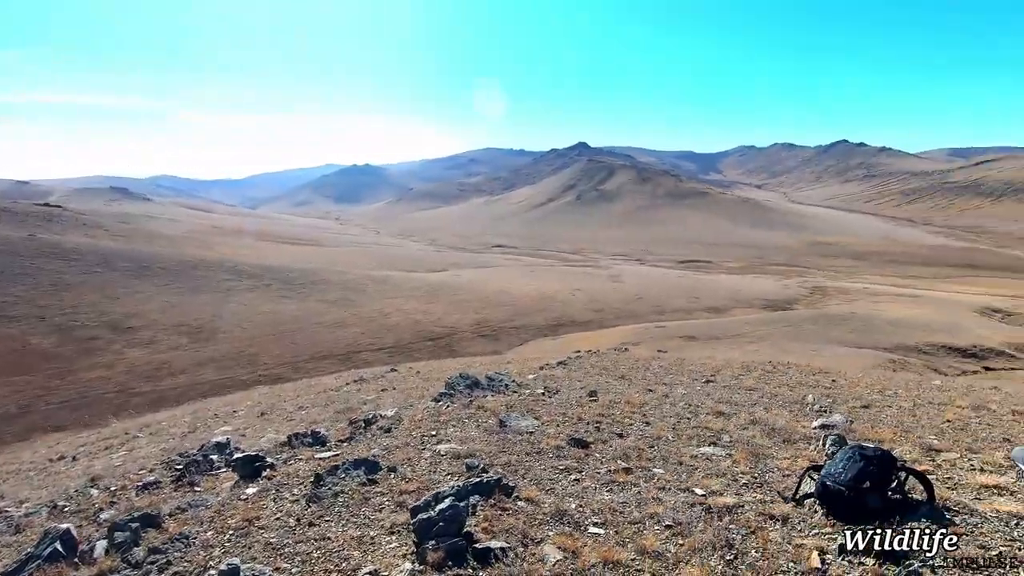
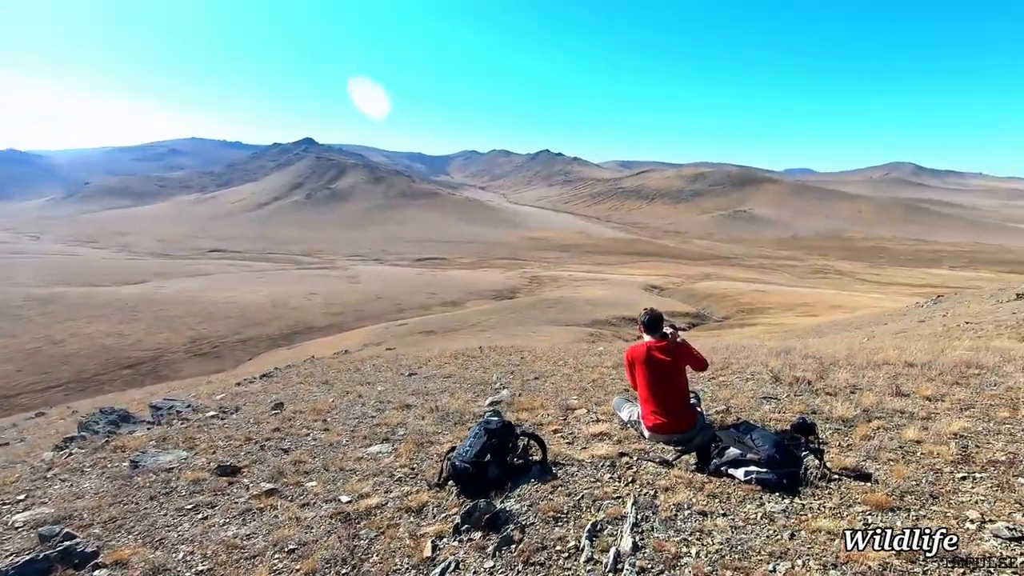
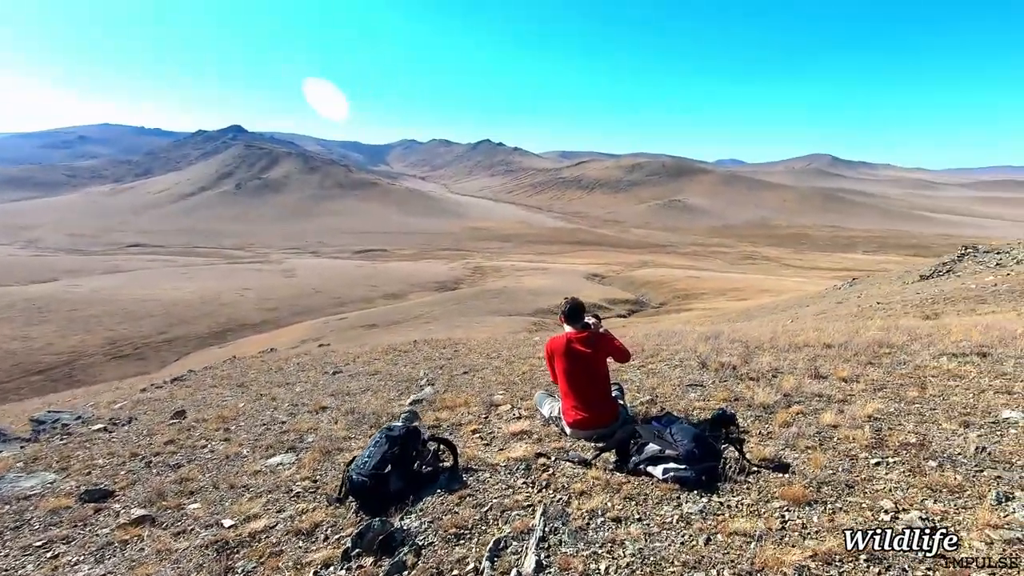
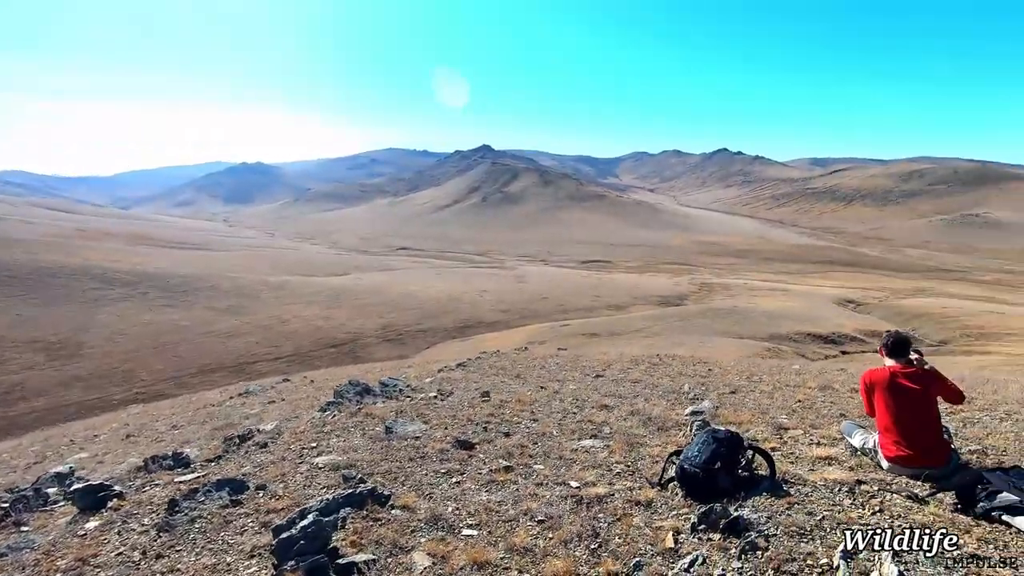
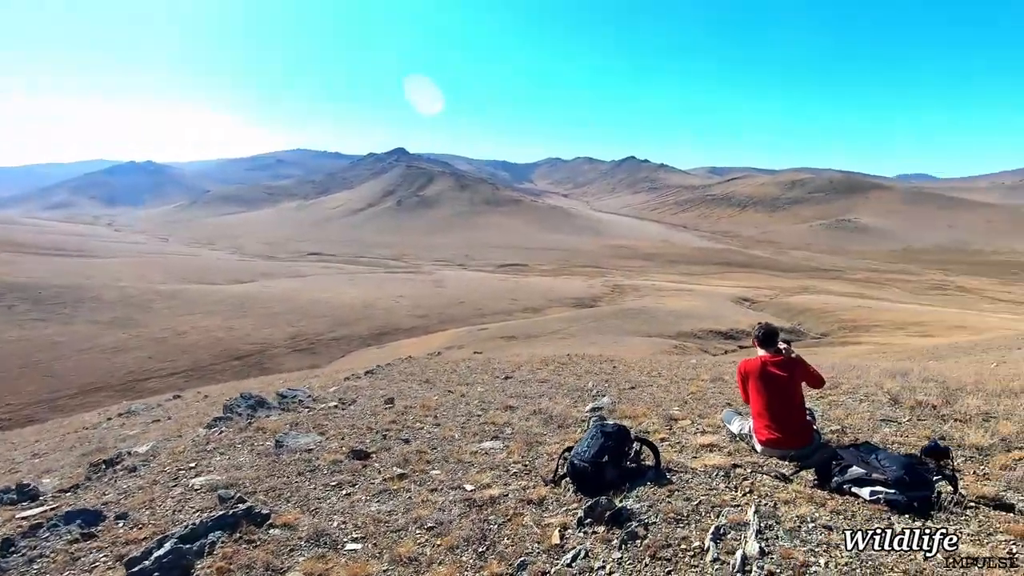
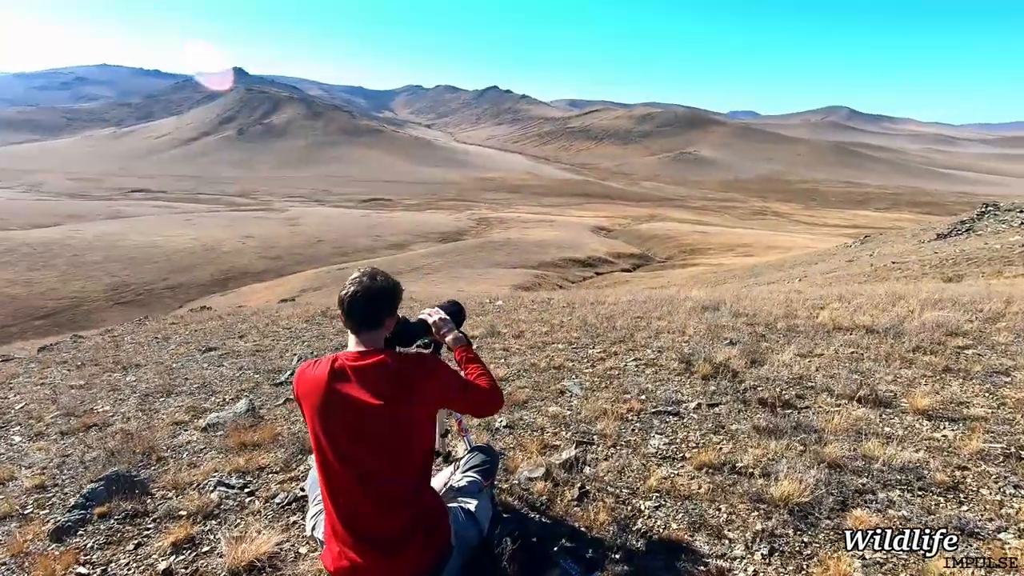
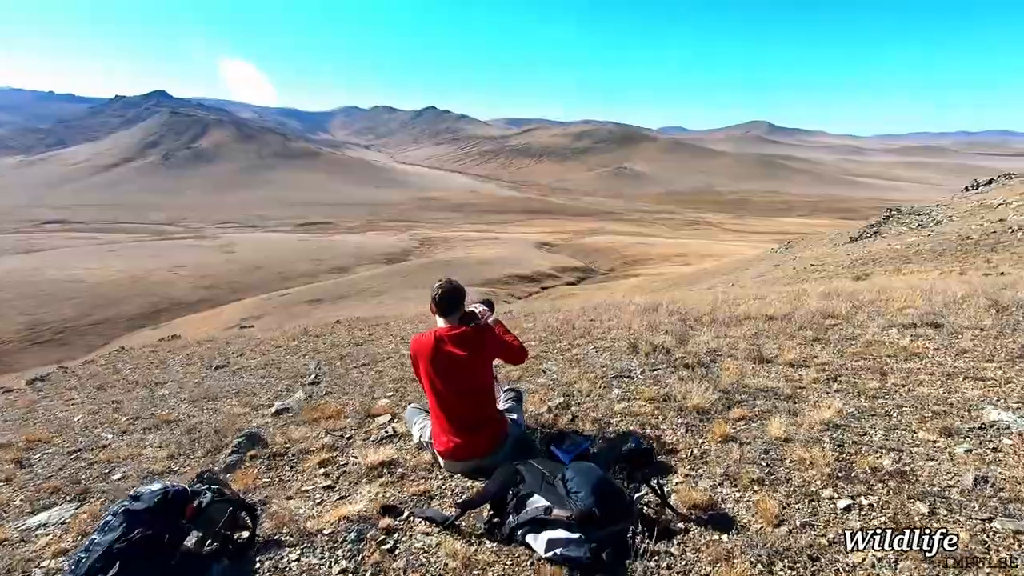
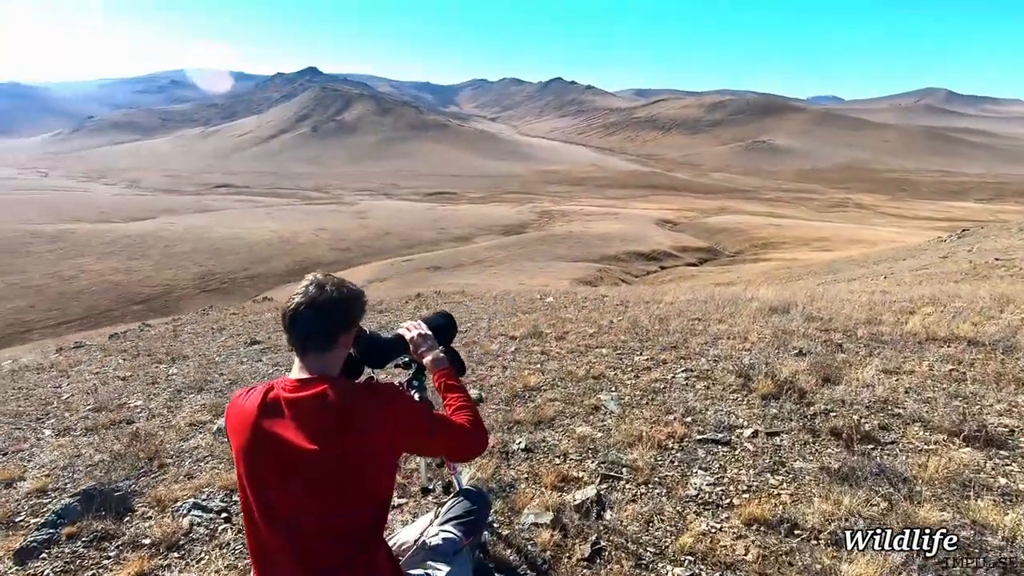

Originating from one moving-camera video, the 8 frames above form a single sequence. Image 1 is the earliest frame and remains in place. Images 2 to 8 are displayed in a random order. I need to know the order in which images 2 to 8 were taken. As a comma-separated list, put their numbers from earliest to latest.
4, 5, 2, 3, 7, 6, 8
